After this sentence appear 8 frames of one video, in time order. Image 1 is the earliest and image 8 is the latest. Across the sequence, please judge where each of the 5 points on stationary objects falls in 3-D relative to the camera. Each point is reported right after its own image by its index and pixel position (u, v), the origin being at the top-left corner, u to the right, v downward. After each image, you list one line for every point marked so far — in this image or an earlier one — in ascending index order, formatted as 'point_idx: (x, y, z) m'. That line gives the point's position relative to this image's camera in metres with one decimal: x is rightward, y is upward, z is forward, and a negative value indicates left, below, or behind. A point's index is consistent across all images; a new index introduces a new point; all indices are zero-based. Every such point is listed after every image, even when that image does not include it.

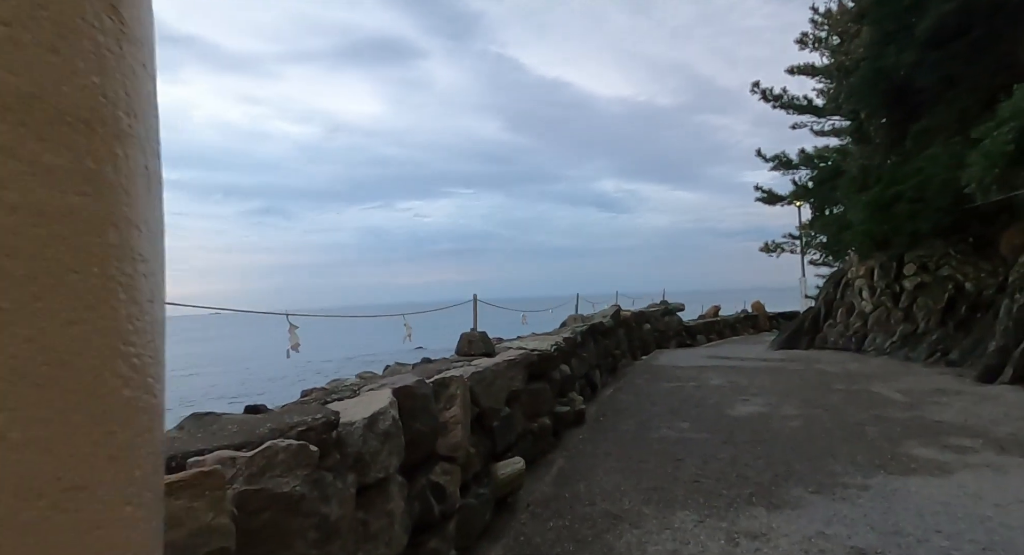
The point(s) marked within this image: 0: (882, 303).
0: (+5.7, -0.4, +9.3) m
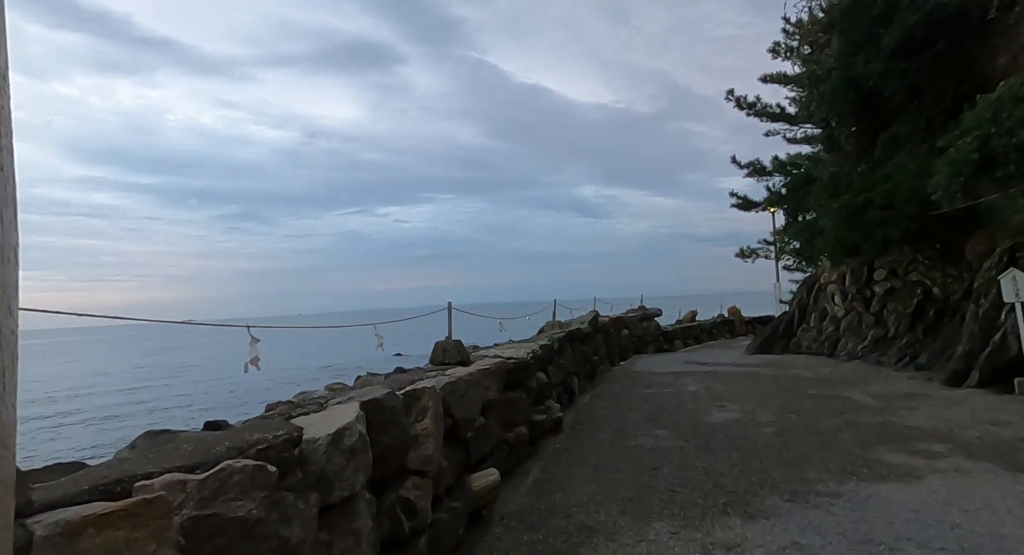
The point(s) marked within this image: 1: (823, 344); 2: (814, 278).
0: (+5.4, -0.5, +9.4) m
1: (+5.0, -1.1, +9.7) m
2: (+5.5, 0.0, +11.0) m
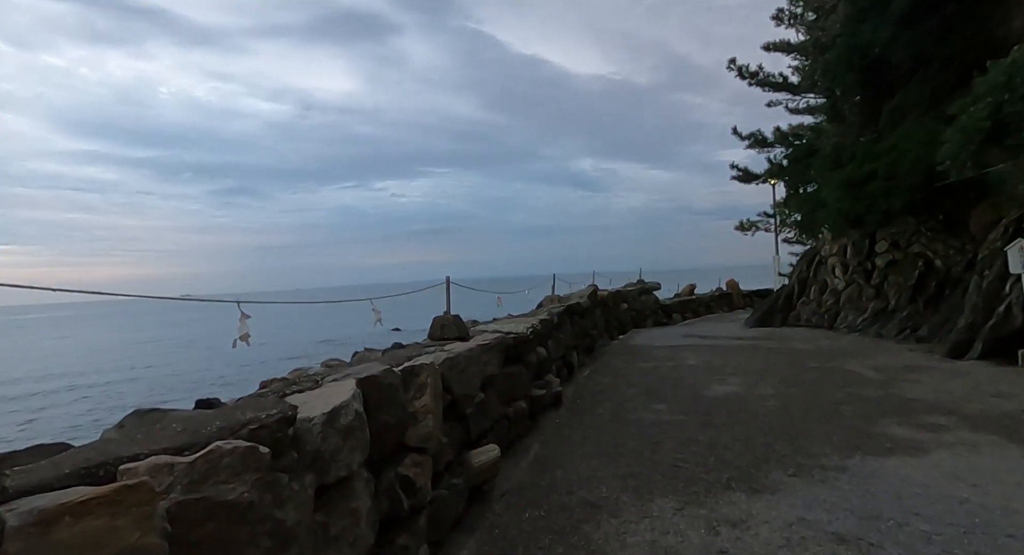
0: (+5.4, -0.1, +9.4) m
1: (+5.0, -0.6, +9.7) m
2: (+5.5, +0.5, +11.0) m
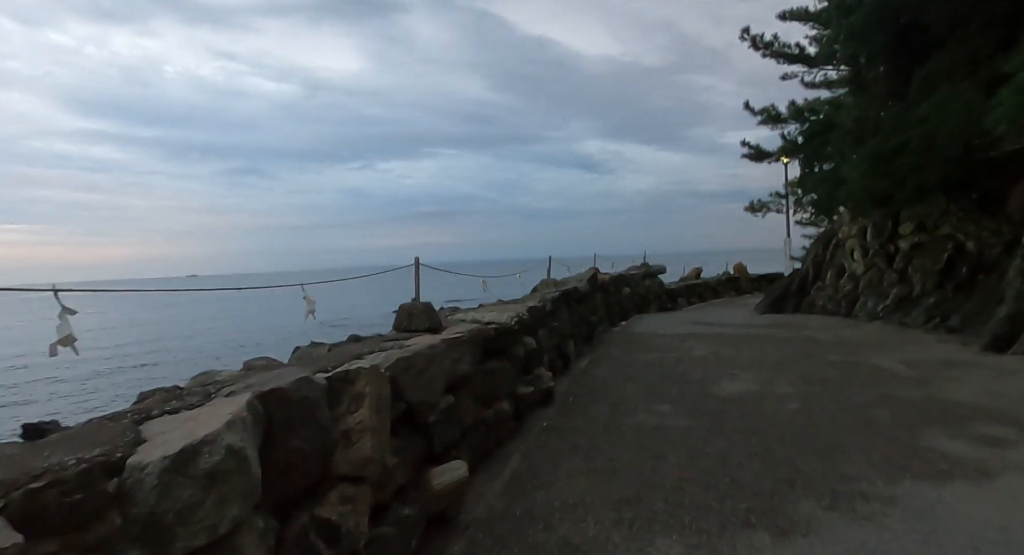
0: (+5.3, +0.2, +8.7) m
1: (+4.9, -0.4, +9.0) m
2: (+5.5, +0.8, +10.3) m
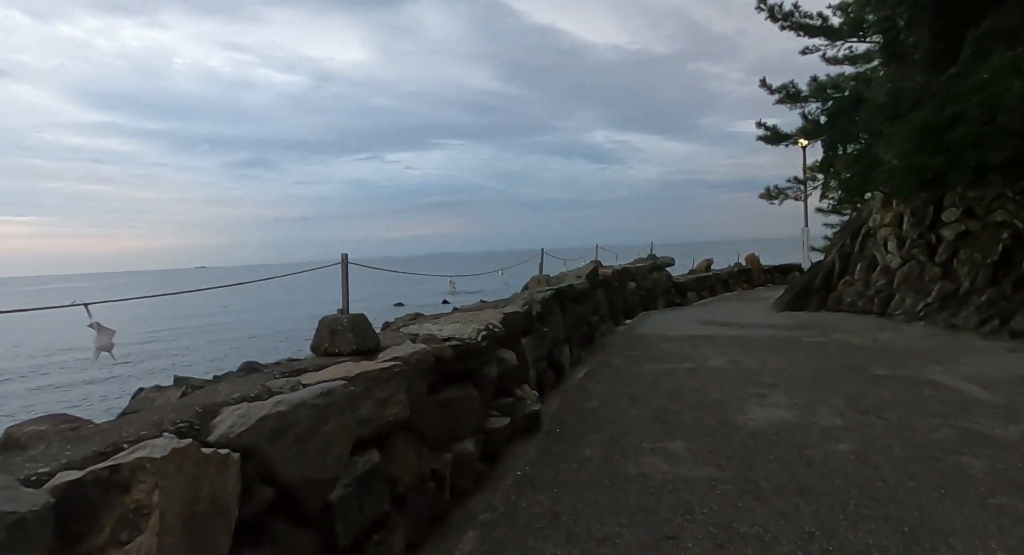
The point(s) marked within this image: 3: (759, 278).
0: (+5.2, +0.3, +7.7) m
1: (+4.8, -0.3, +8.0) m
2: (+5.3, +0.9, +9.2) m
3: (+7.3, 0.0, +17.7) m
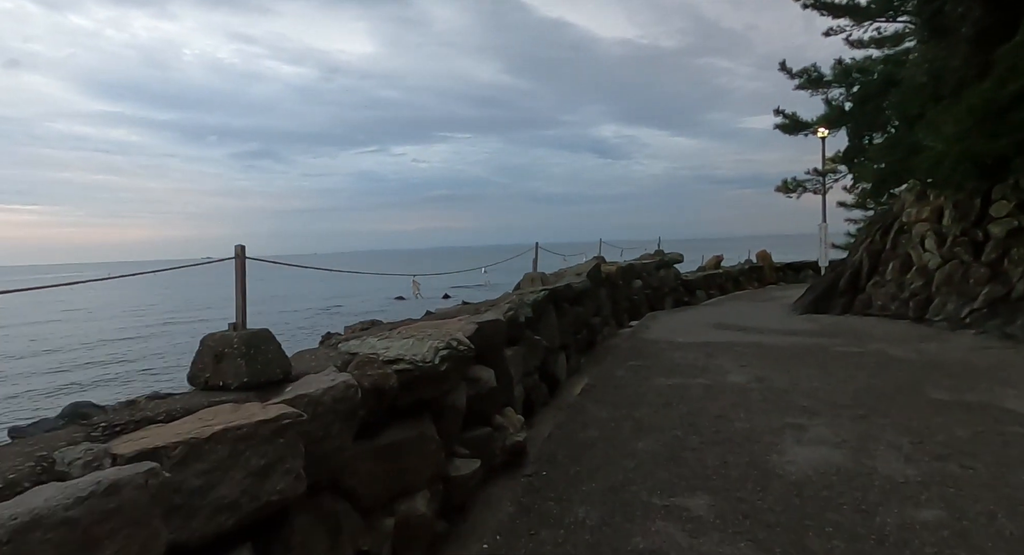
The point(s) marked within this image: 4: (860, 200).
0: (+5.1, +0.2, +6.9) m
1: (+4.7, -0.3, +7.2) m
2: (+5.3, +0.9, +8.4) m
3: (+7.3, 0.0, +16.8) m
4: (+6.2, +1.4, +10.8) m
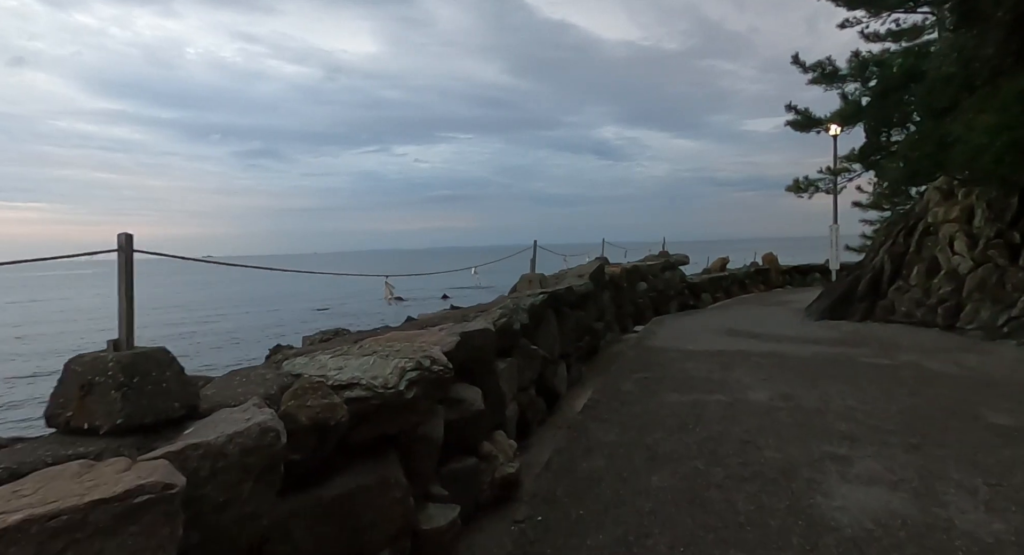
0: (+5.0, +0.2, +6.3) m
1: (+4.7, -0.4, +6.7) m
2: (+5.3, +0.8, +7.9) m
3: (+7.3, 0.0, +16.3) m
4: (+6.2, +1.3, +10.3) m
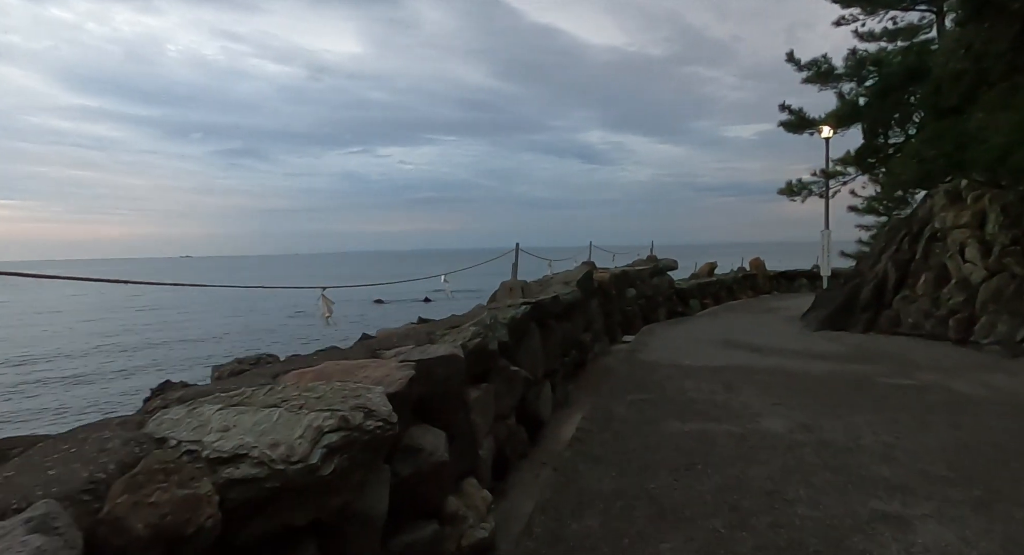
0: (+4.8, +0.1, +5.9) m
1: (+4.5, -0.5, +6.2) m
2: (+5.0, +0.7, +7.4) m
3: (+6.8, -0.2, +15.9) m
4: (+5.9, +1.2, +9.8) m
